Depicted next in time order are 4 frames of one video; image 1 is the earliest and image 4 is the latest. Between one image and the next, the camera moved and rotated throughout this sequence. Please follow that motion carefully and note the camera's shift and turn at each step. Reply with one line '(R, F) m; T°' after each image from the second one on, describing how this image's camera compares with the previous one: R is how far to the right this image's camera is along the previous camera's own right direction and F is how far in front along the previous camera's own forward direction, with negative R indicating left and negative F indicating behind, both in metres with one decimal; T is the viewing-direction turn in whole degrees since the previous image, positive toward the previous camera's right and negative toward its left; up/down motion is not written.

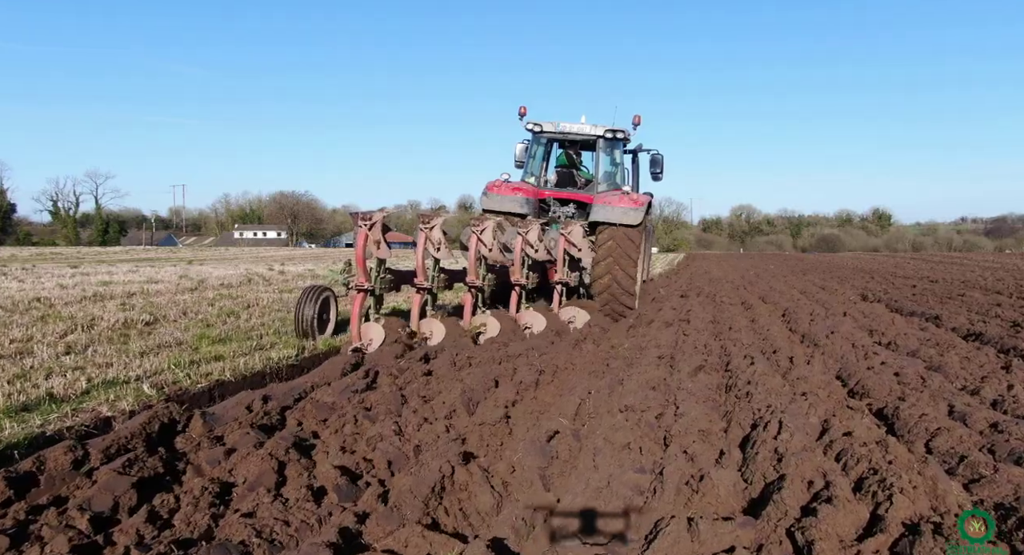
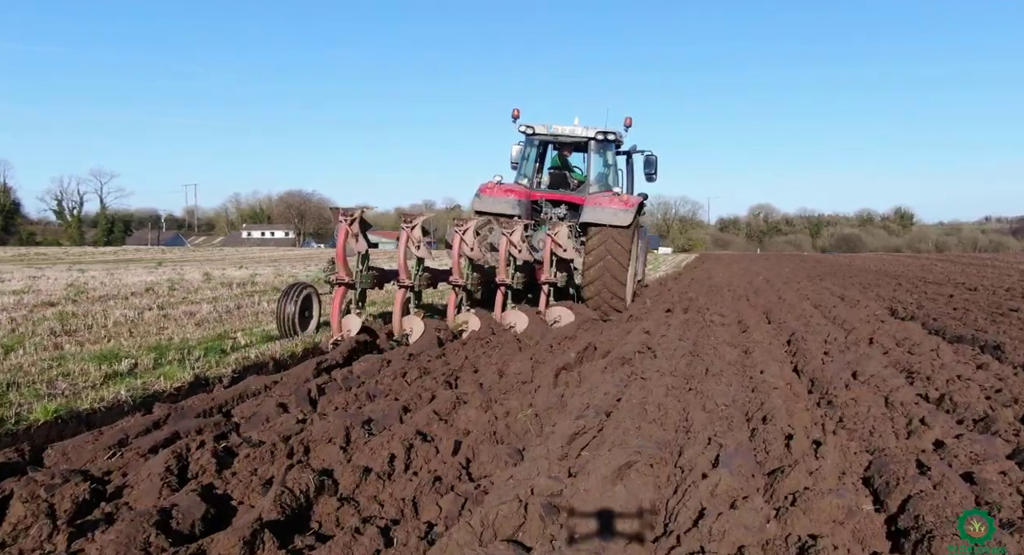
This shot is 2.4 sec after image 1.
(+0.9, +2.2) m; -1°
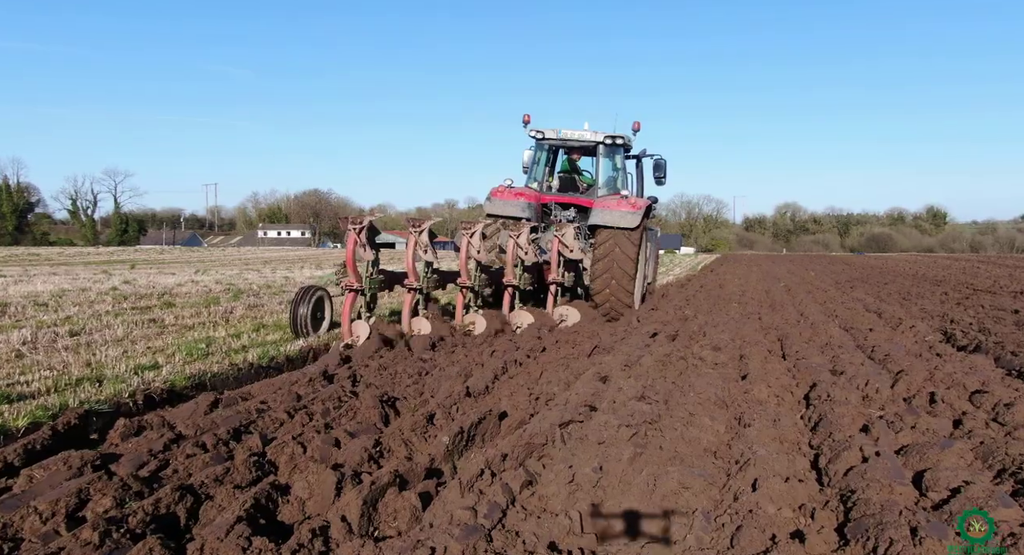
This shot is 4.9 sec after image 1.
(+0.9, +2.3) m; -2°
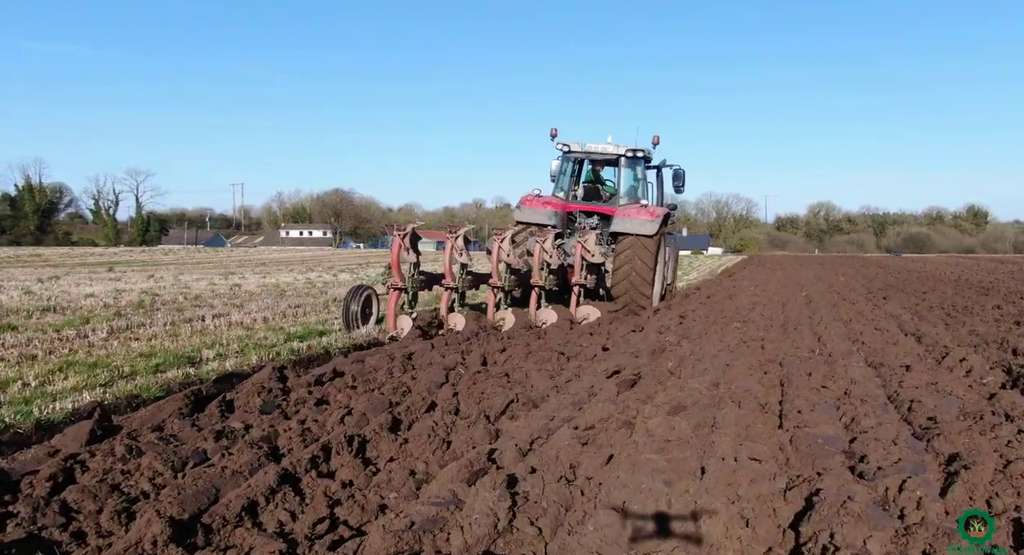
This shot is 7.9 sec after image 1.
(+0.9, +2.1) m; -2°
